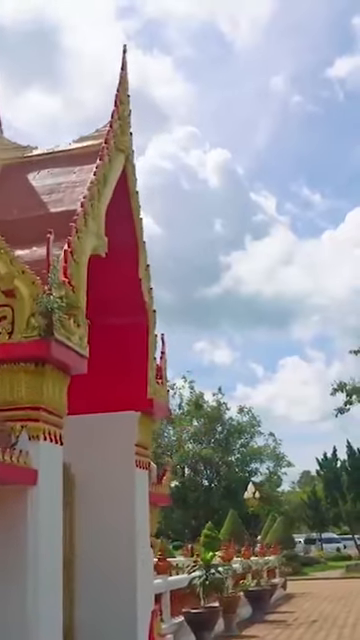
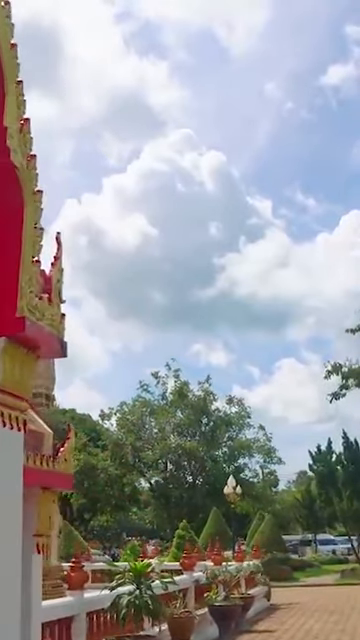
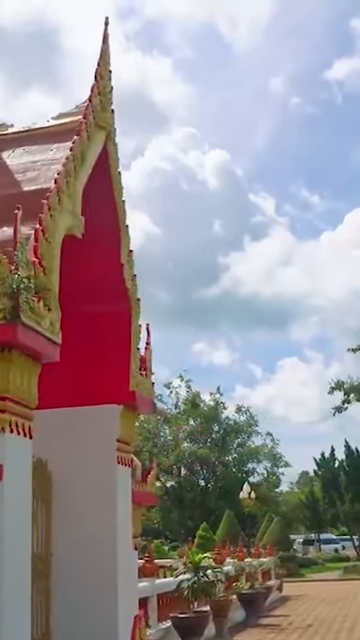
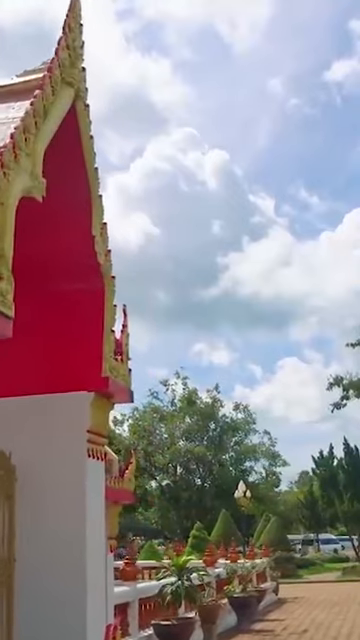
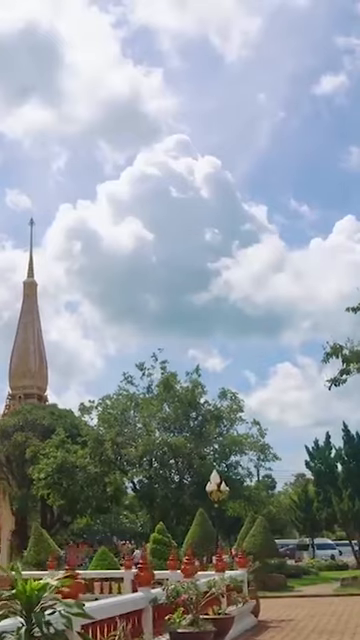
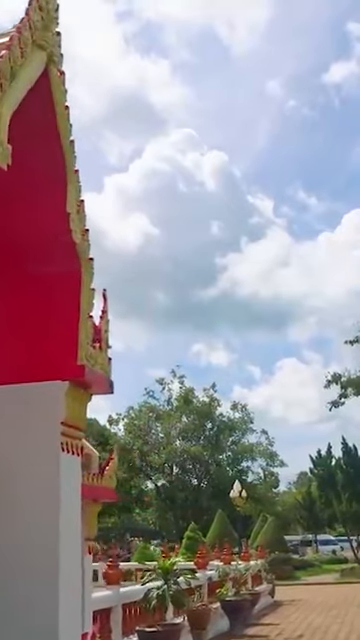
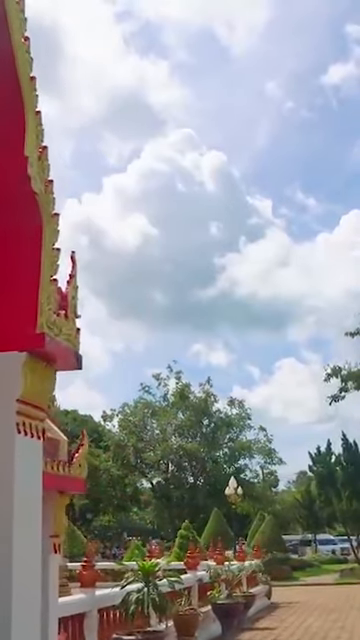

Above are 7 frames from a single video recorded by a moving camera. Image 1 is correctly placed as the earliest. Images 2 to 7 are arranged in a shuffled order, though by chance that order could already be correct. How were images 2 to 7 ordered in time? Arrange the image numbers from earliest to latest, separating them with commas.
3, 4, 6, 7, 2, 5
